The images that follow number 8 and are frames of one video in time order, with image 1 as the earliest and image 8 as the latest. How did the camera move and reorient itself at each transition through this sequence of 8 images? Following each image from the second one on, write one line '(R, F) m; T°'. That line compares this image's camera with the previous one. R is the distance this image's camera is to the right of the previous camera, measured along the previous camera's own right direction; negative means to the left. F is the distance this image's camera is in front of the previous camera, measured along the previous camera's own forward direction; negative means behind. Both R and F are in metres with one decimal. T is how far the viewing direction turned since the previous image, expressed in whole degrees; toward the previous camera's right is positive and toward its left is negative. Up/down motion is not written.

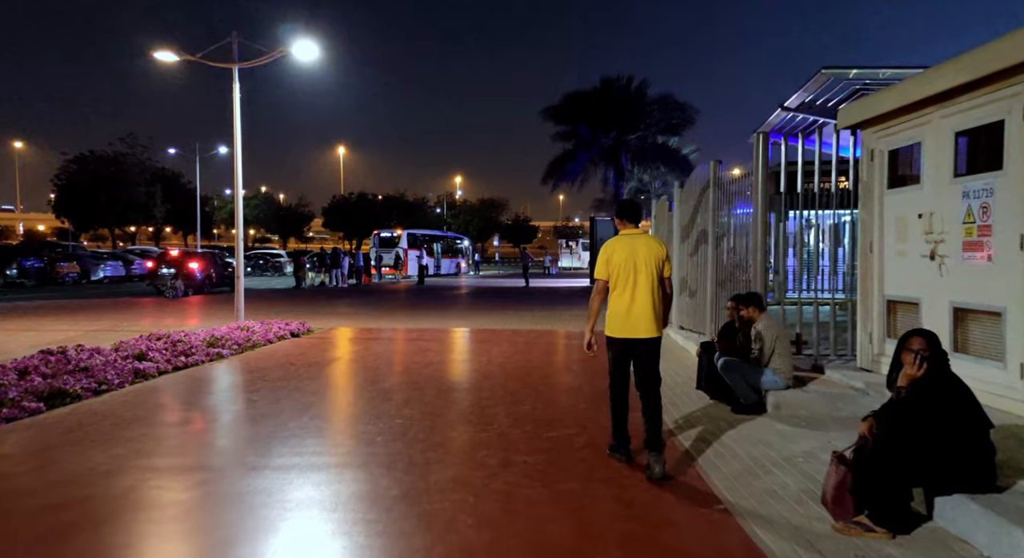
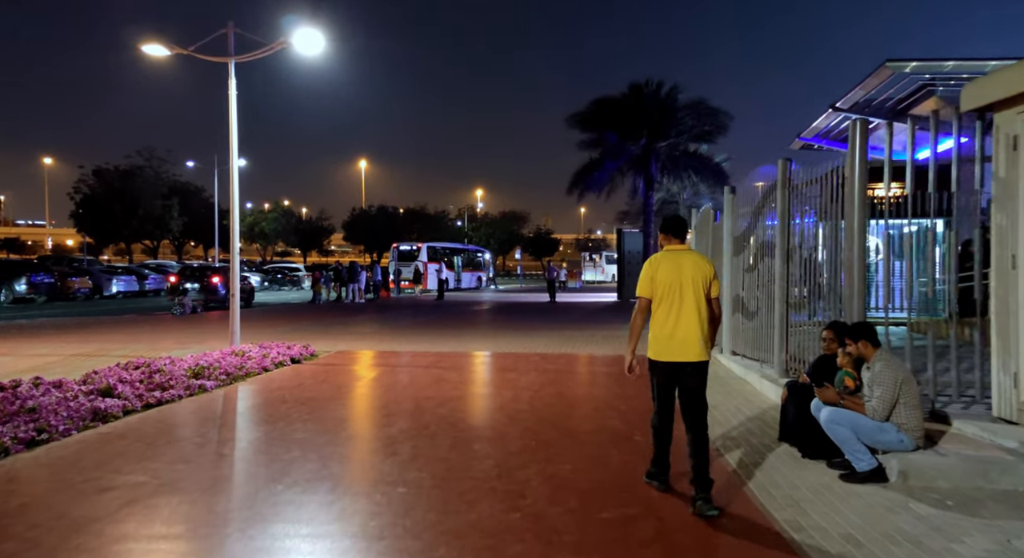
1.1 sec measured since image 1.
(-0.1, +1.5) m; -2°
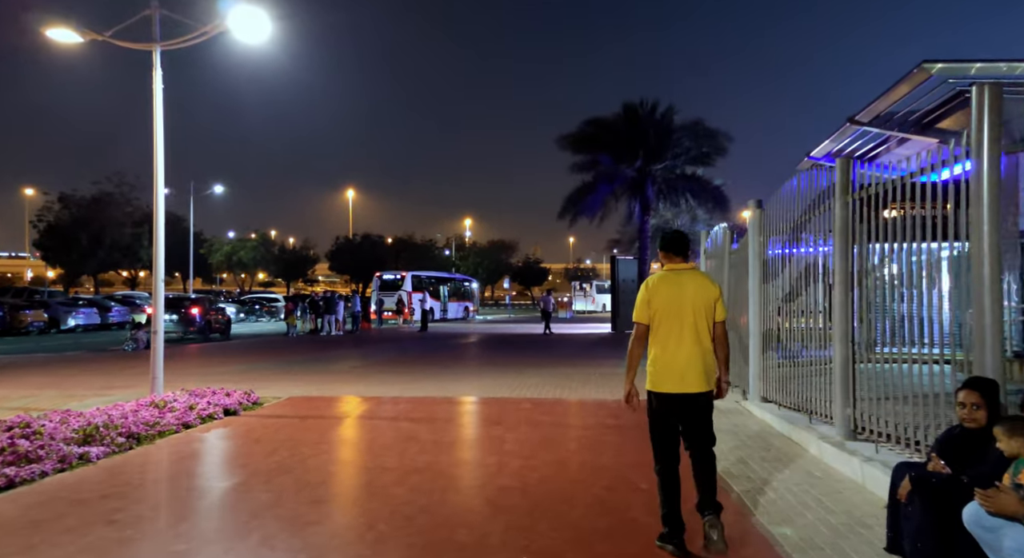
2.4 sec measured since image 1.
(+0.1, +2.1) m; +1°
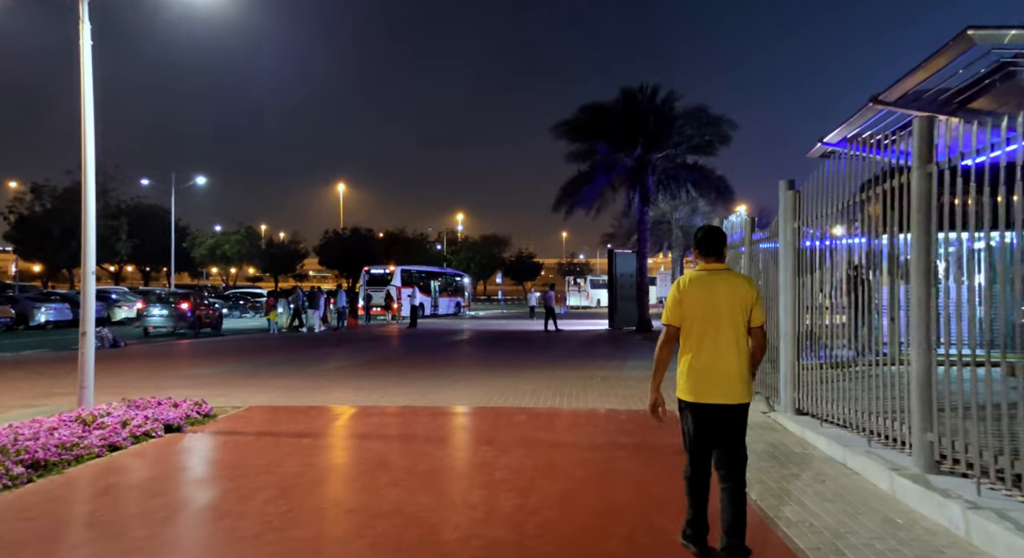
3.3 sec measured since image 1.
(0.0, +1.4) m; +1°
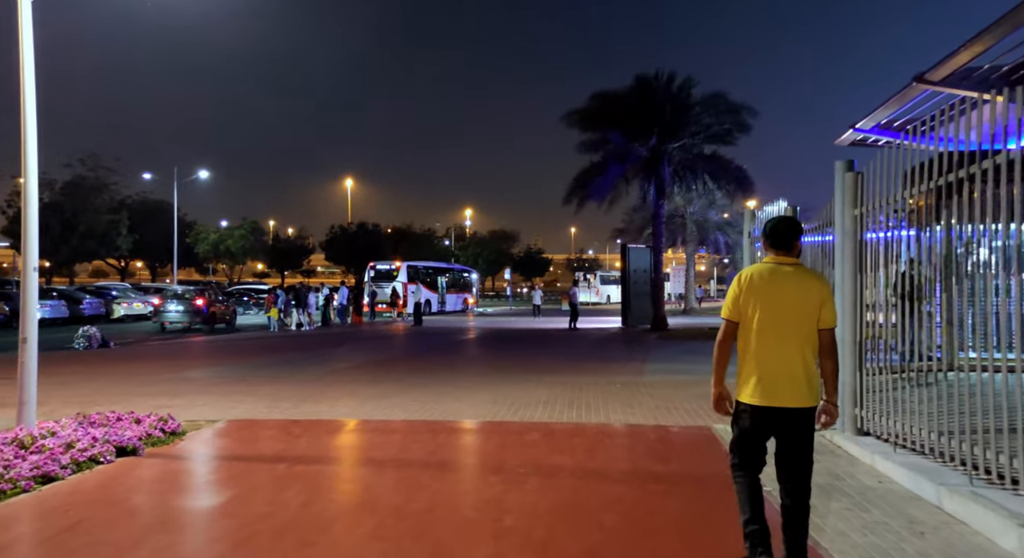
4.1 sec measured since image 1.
(0.0, +1.2) m; -1°
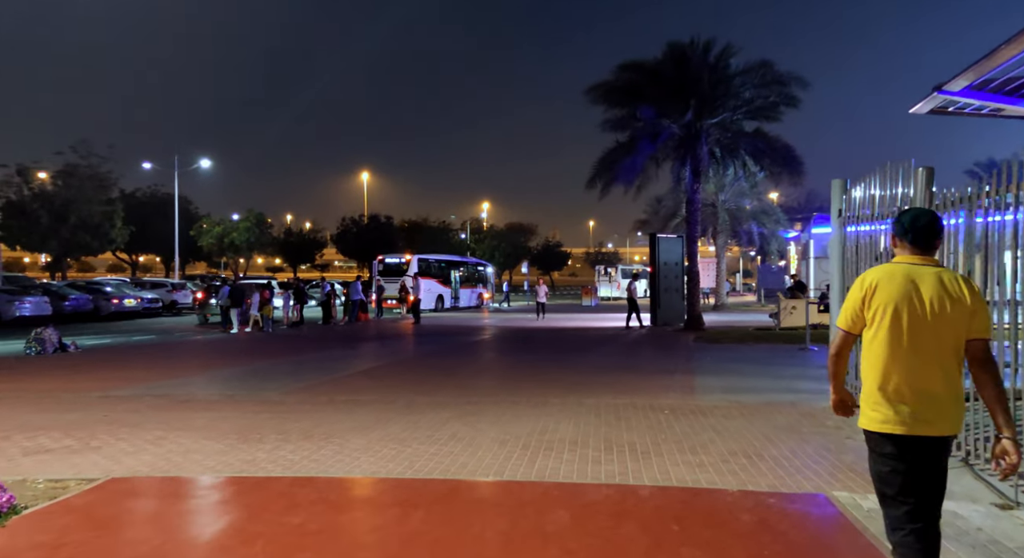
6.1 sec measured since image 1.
(0.0, +2.9) m; -1°
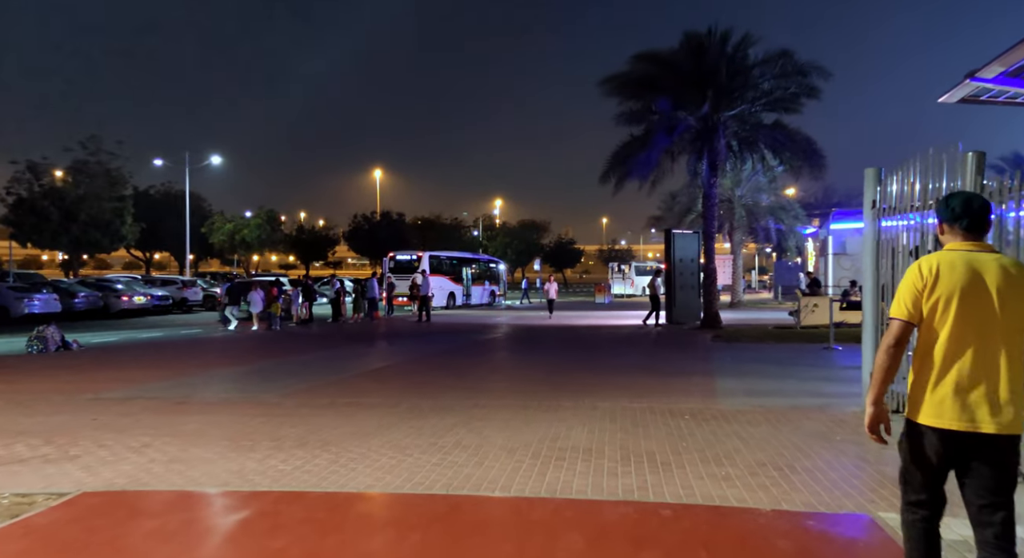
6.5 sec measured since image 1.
(0.0, +0.6) m; -1°
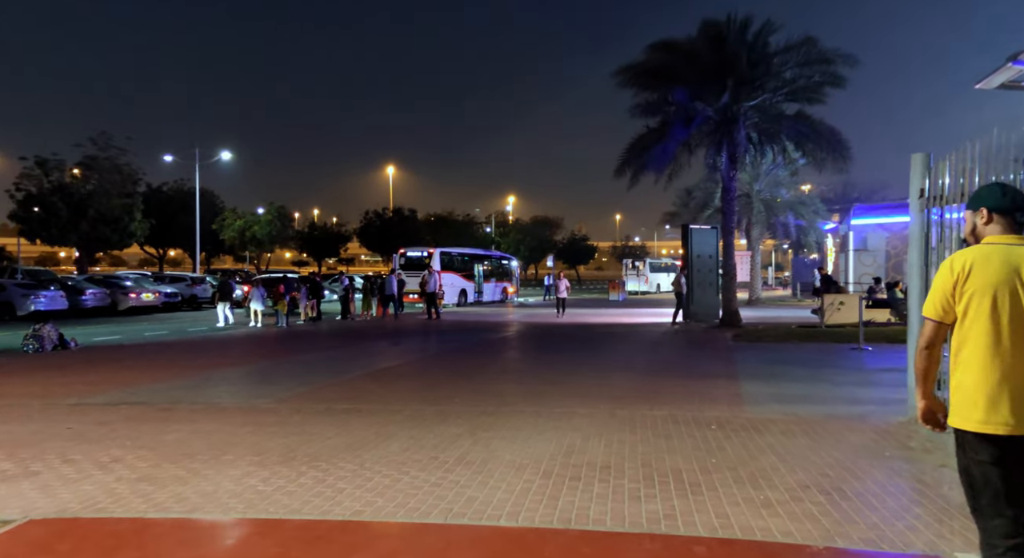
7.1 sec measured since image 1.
(0.0, +0.8) m; -1°
